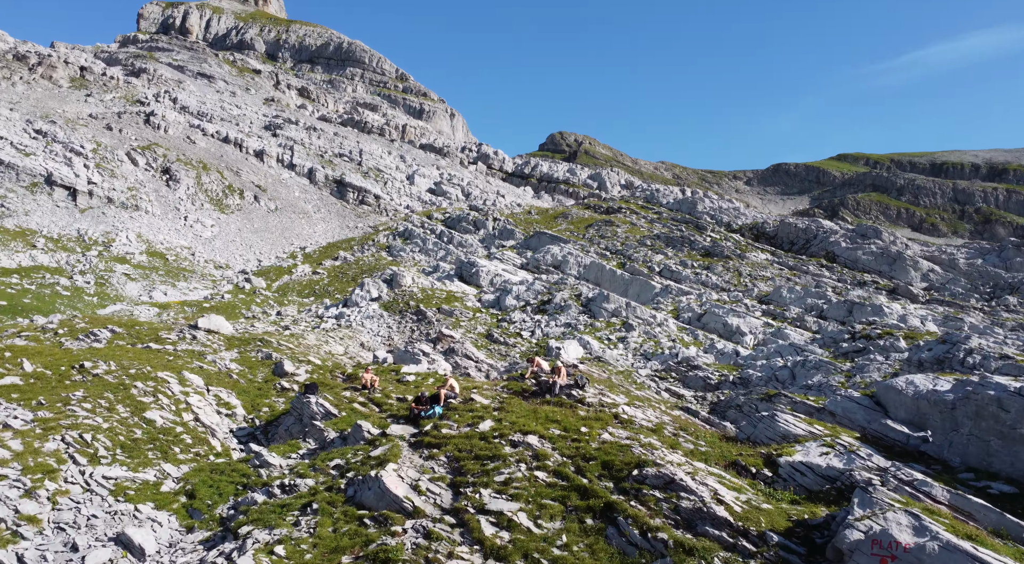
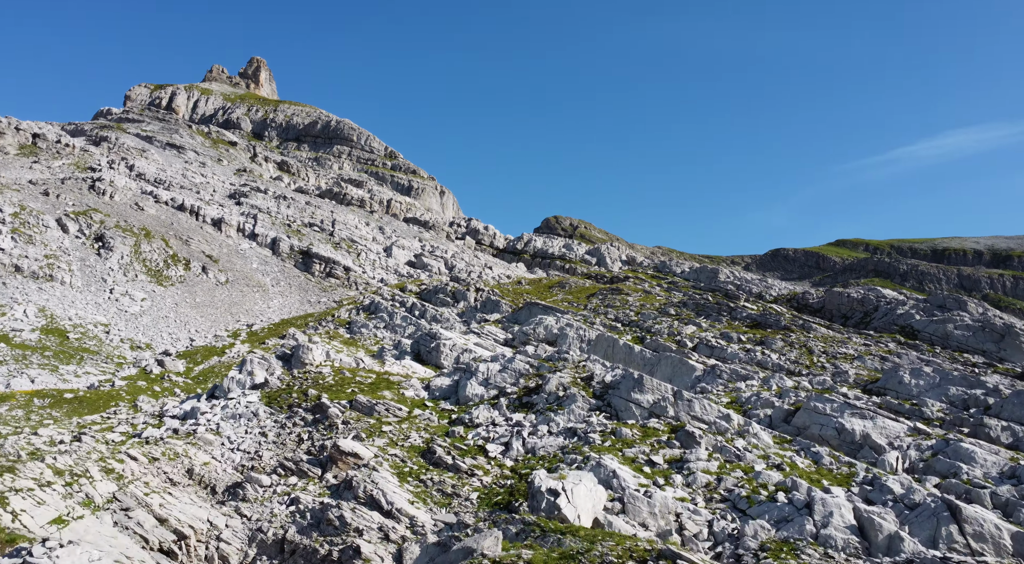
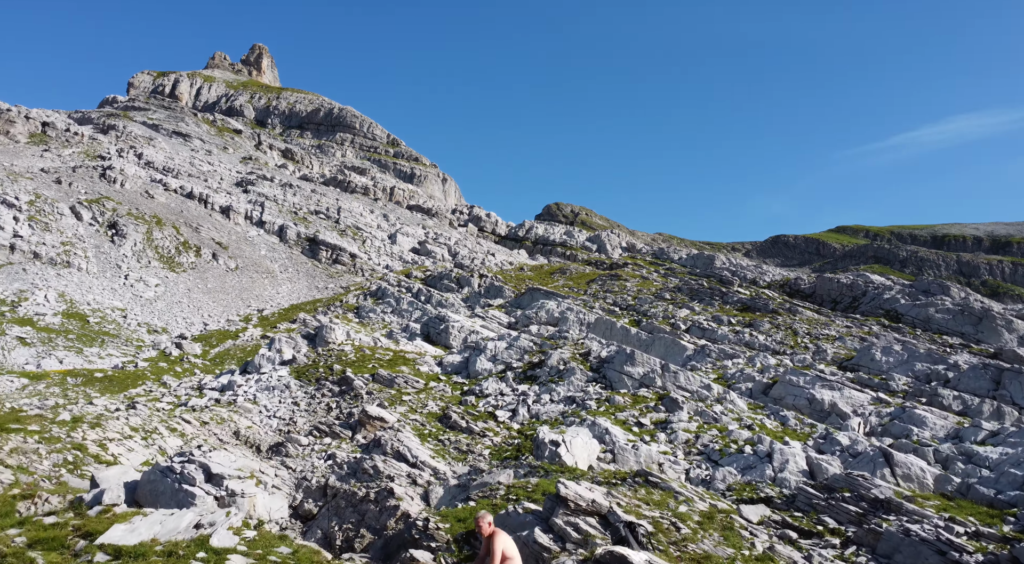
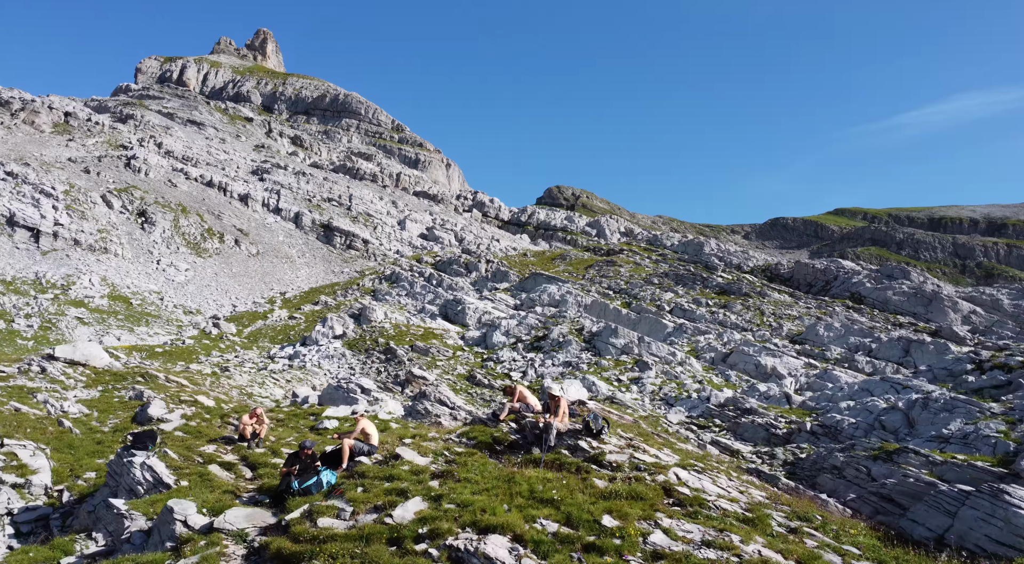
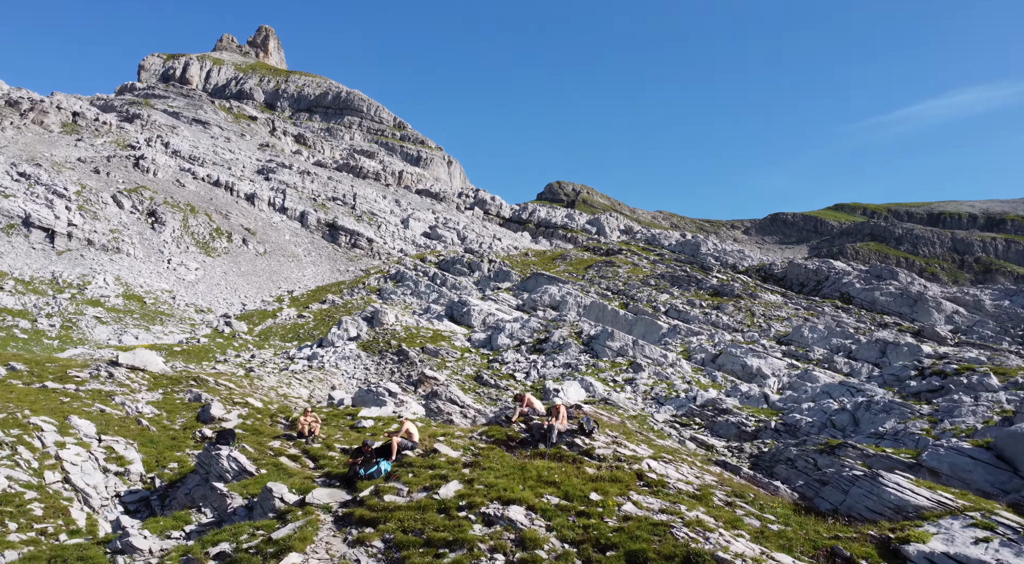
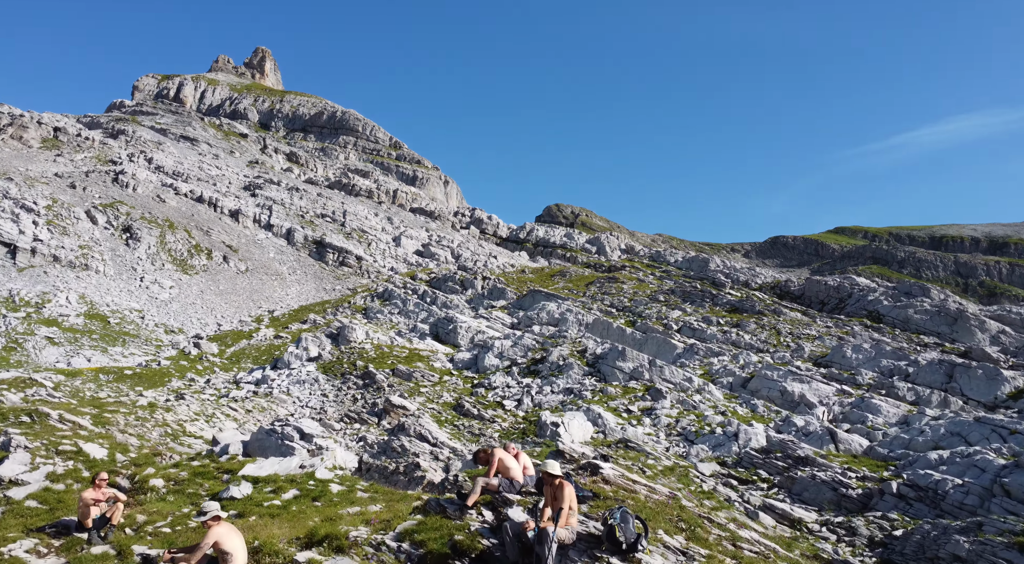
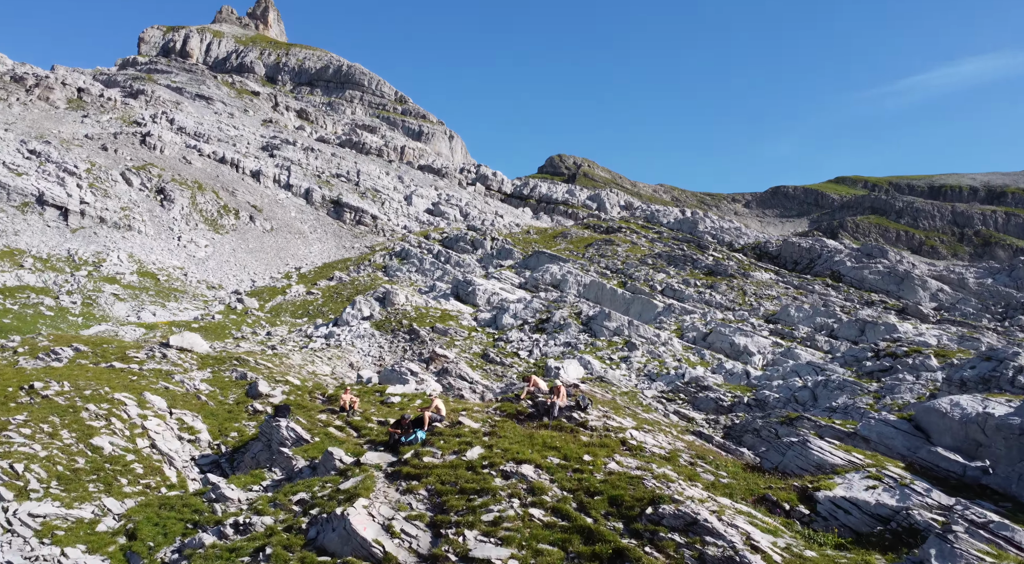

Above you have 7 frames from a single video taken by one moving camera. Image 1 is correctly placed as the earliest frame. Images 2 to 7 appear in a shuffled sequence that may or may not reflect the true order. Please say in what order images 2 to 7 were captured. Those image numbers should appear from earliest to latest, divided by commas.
7, 5, 4, 6, 3, 2
